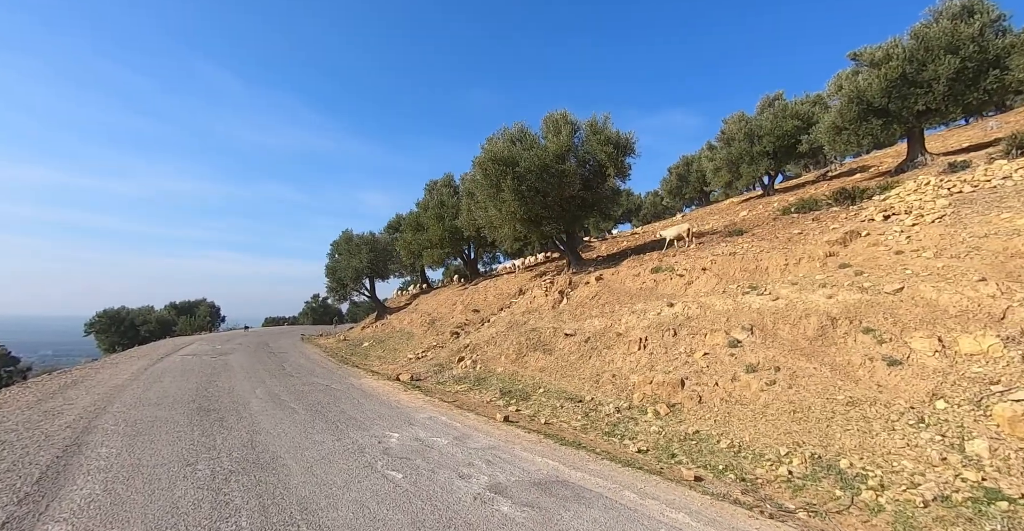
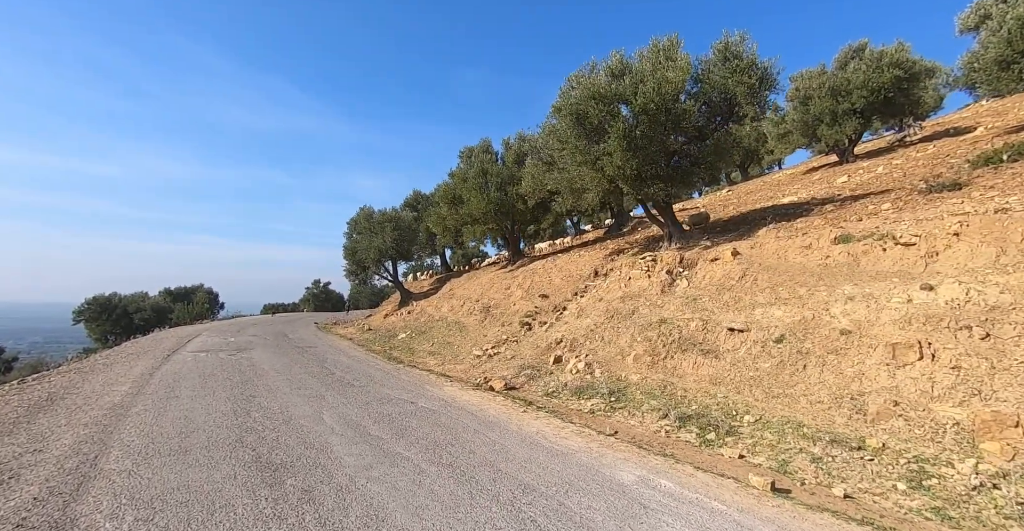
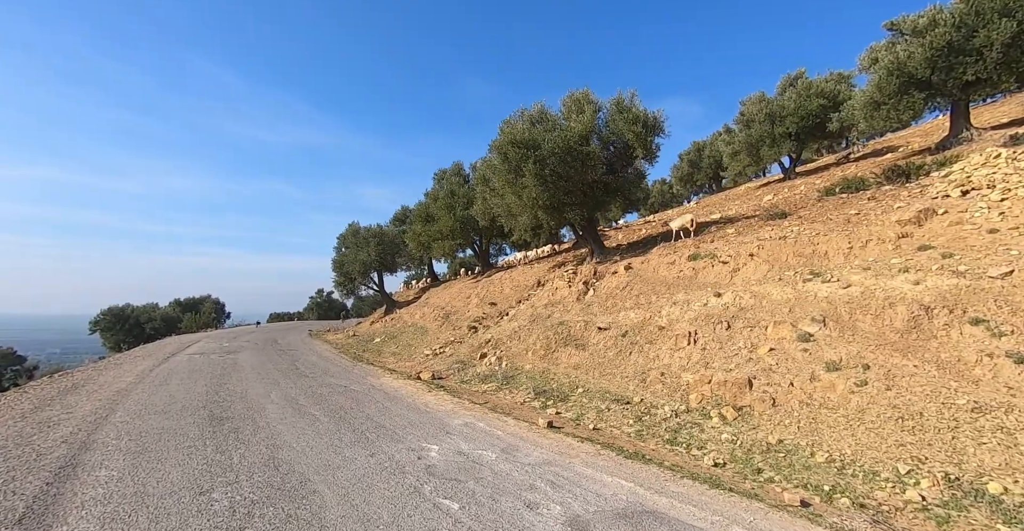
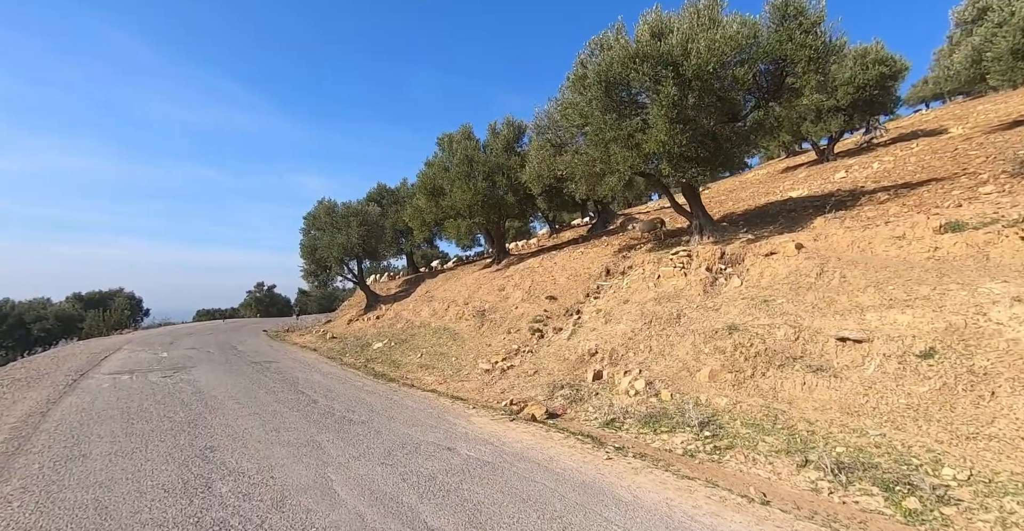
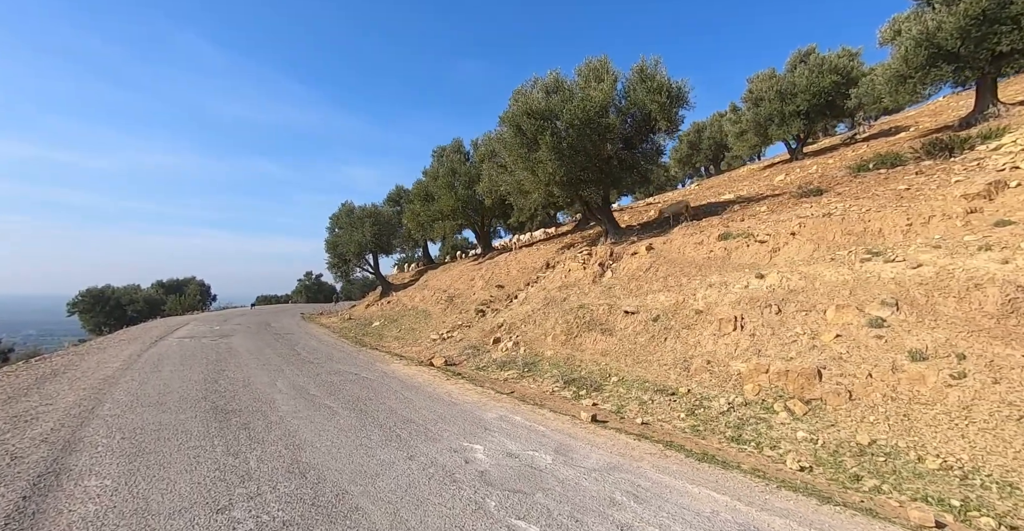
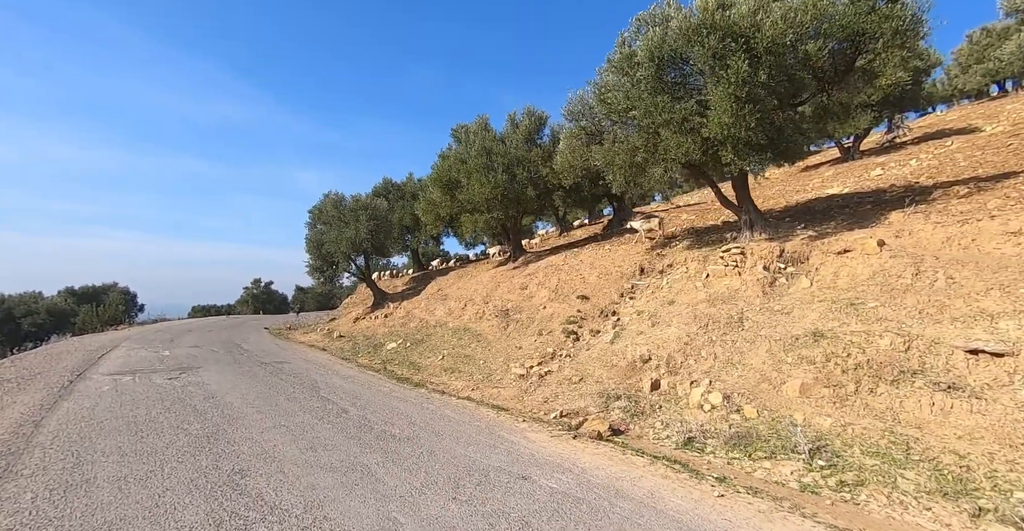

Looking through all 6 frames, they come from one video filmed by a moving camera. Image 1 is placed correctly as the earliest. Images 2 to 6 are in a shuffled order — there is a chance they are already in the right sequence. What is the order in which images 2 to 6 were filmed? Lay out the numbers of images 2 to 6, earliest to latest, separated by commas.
3, 5, 2, 4, 6
